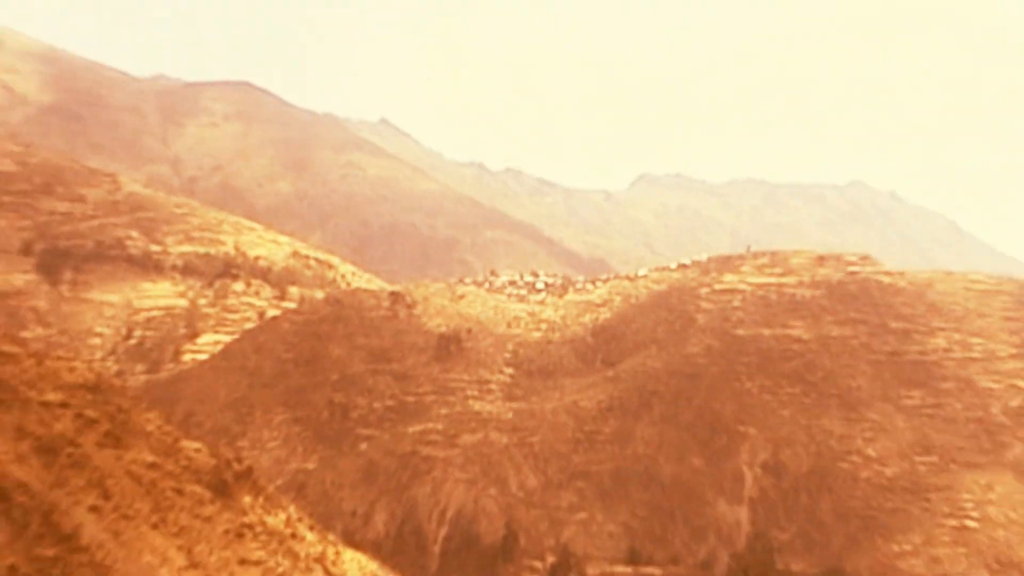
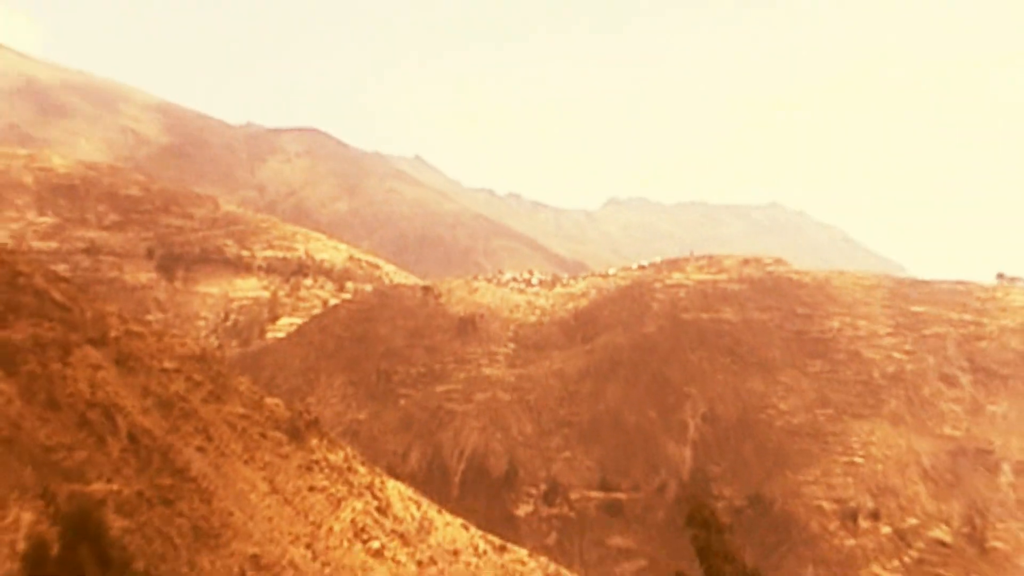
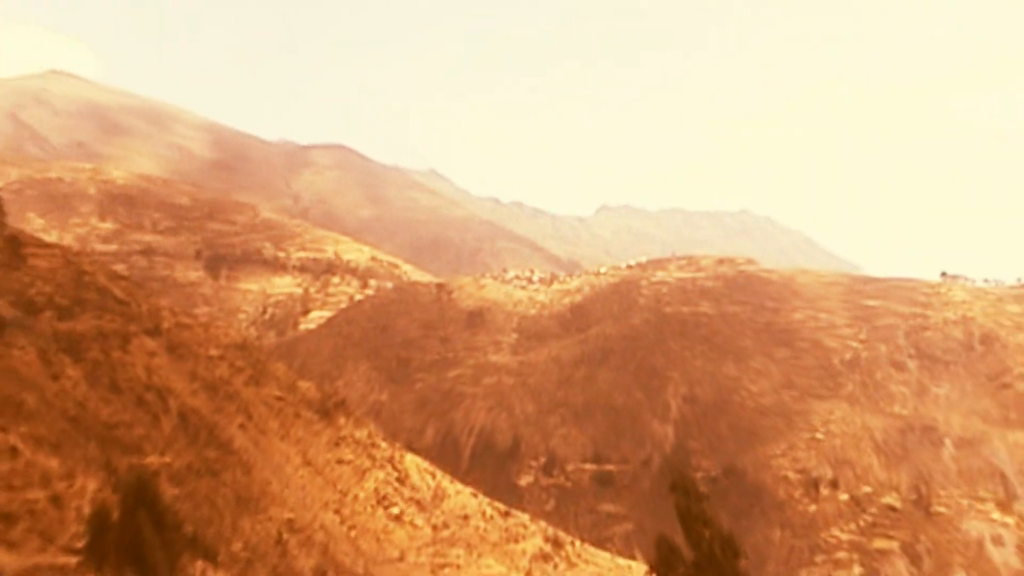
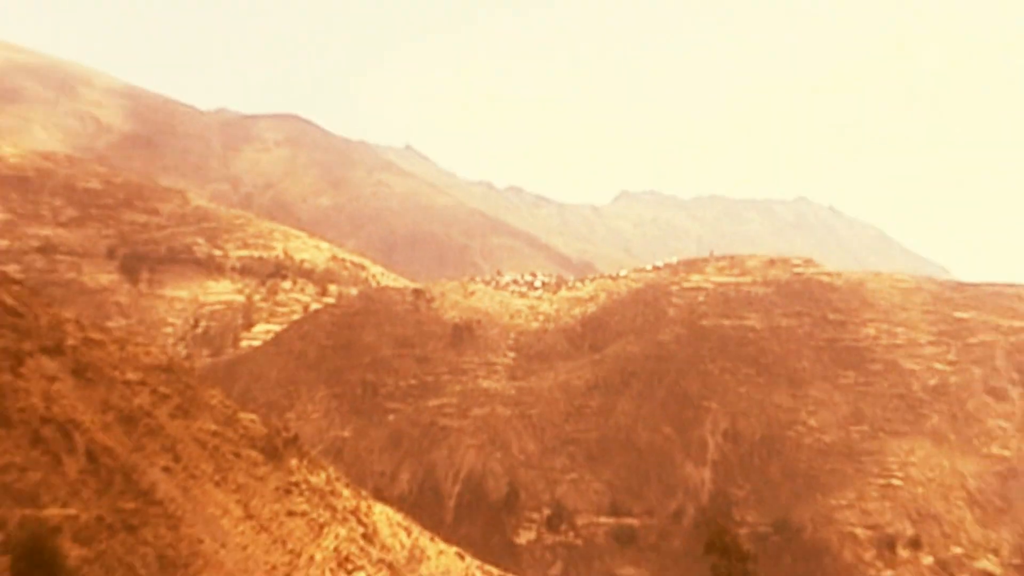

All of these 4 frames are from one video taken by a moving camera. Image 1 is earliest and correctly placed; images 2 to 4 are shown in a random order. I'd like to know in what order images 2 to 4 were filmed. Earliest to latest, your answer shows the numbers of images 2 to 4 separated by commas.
4, 2, 3
